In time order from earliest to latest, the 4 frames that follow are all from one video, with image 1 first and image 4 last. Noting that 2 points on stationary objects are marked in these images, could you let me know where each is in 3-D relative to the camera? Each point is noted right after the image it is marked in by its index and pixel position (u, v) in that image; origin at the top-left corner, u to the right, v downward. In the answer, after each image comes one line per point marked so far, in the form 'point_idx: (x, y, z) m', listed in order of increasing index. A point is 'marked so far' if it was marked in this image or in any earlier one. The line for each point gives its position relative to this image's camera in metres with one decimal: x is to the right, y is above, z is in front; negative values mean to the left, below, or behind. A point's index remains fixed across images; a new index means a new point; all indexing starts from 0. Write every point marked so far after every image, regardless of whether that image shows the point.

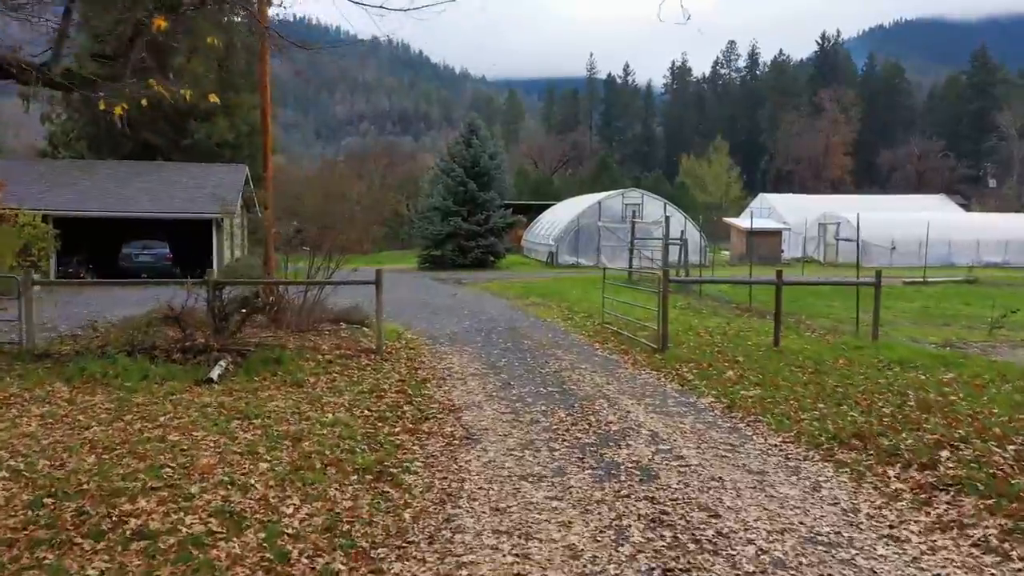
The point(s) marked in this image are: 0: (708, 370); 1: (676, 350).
0: (+2.3, -1.0, +9.7) m
1: (+2.2, -0.8, +11.1) m
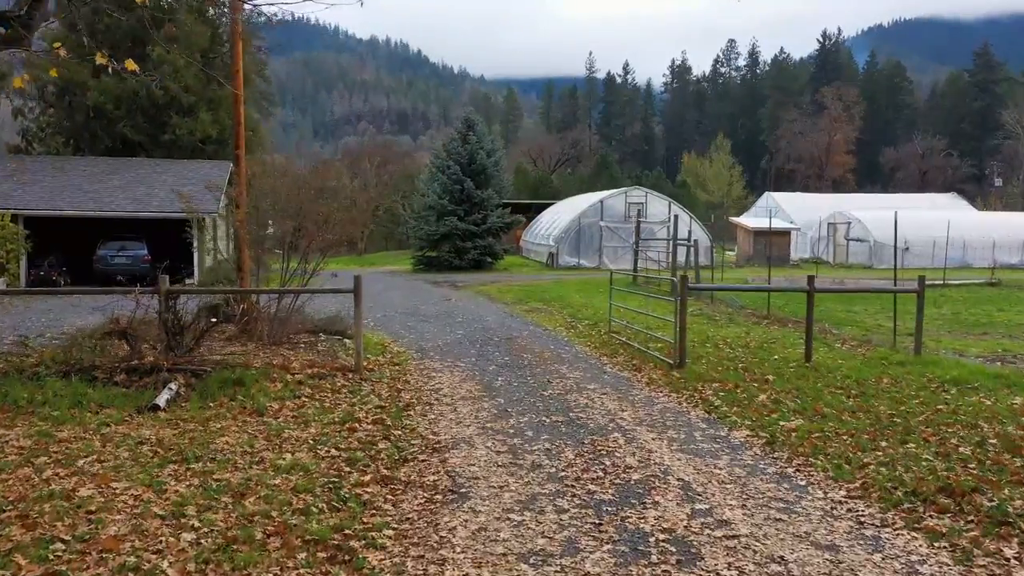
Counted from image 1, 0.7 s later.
0: (+2.3, -1.1, +8.4) m
1: (+2.2, -0.9, +9.8) m
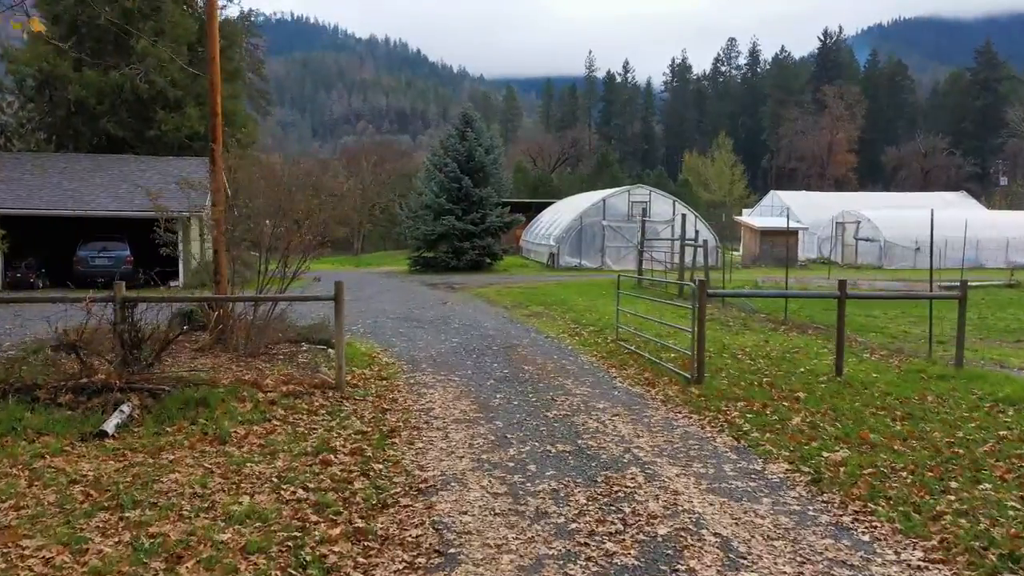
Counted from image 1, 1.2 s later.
0: (+2.3, -1.1, +7.4) m
1: (+2.2, -1.0, +8.9) m
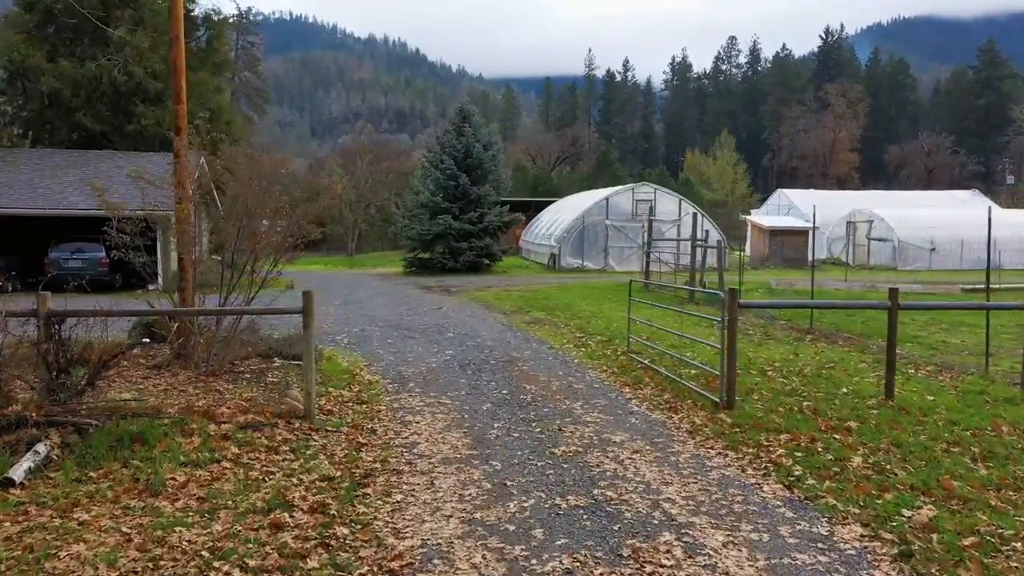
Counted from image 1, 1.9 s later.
0: (+2.3, -1.2, +6.1) m
1: (+2.2, -1.1, +7.6) m
